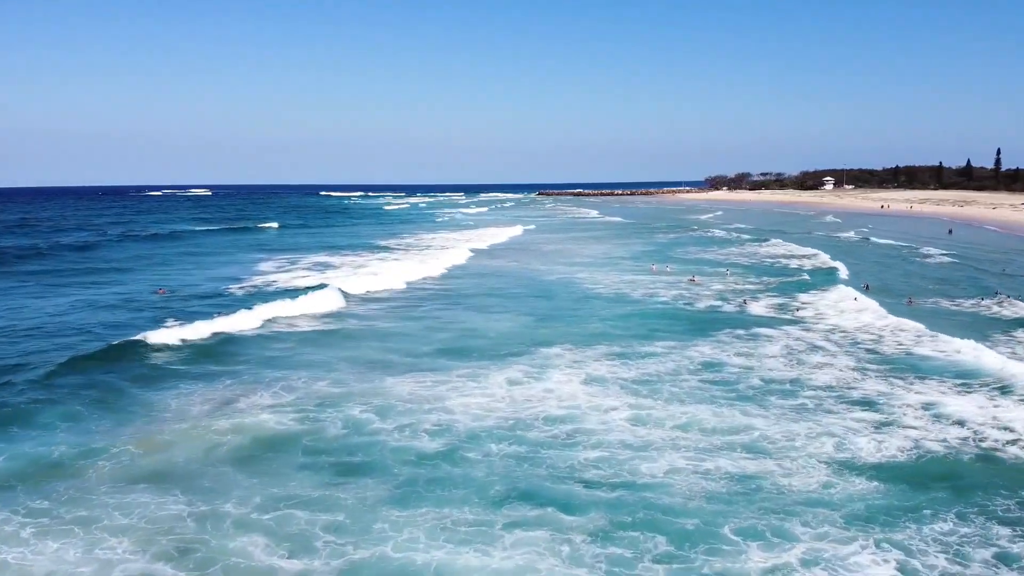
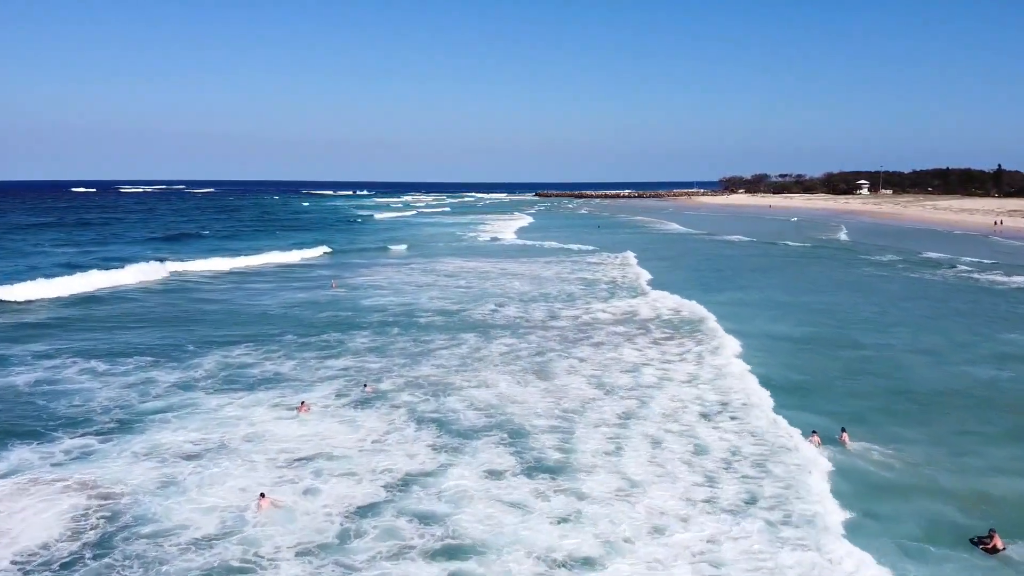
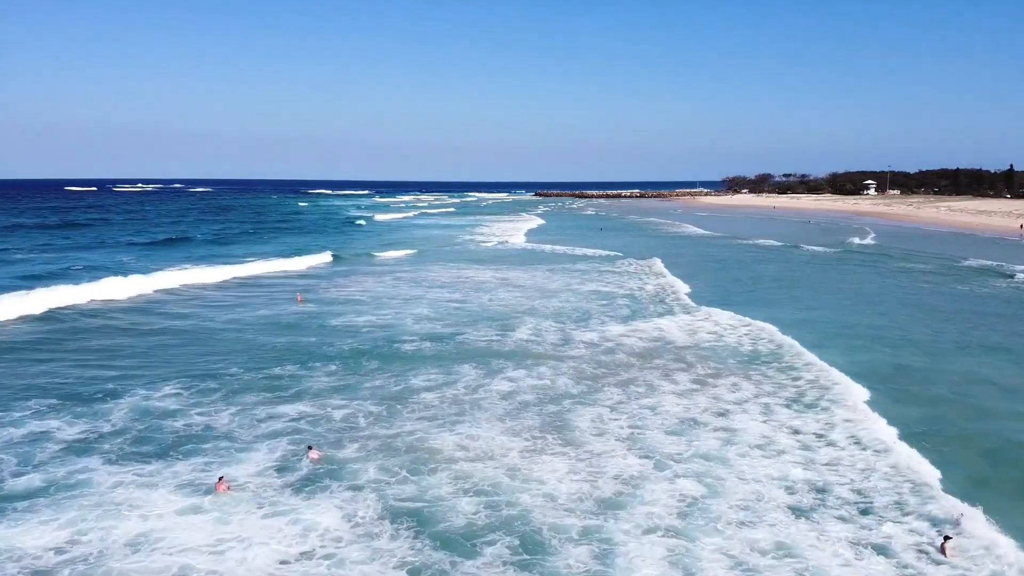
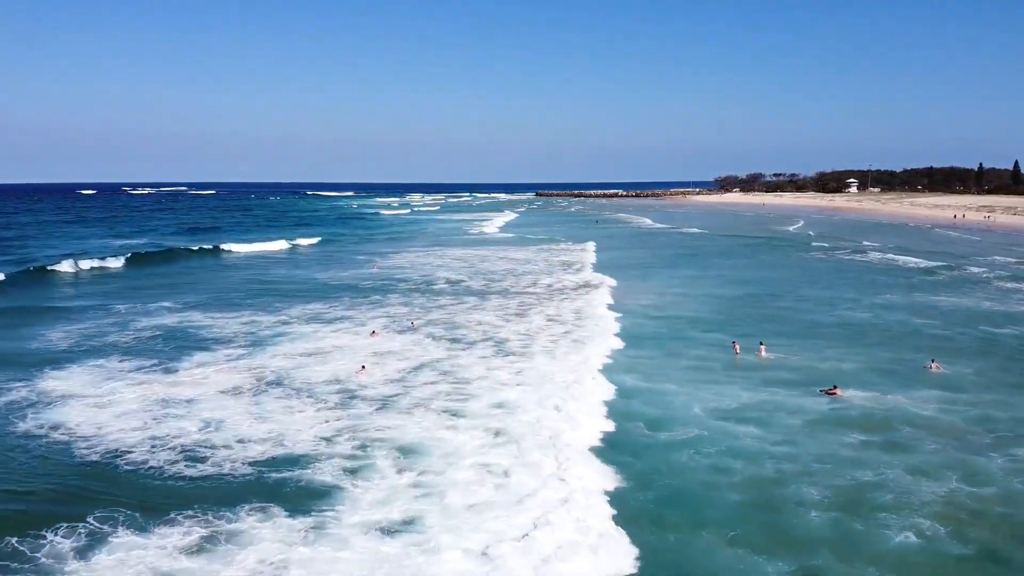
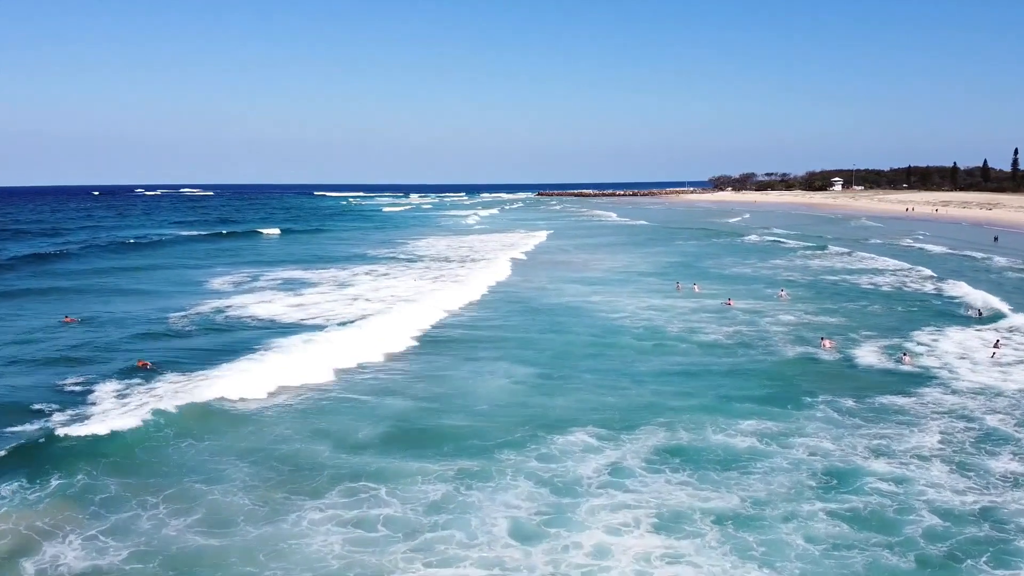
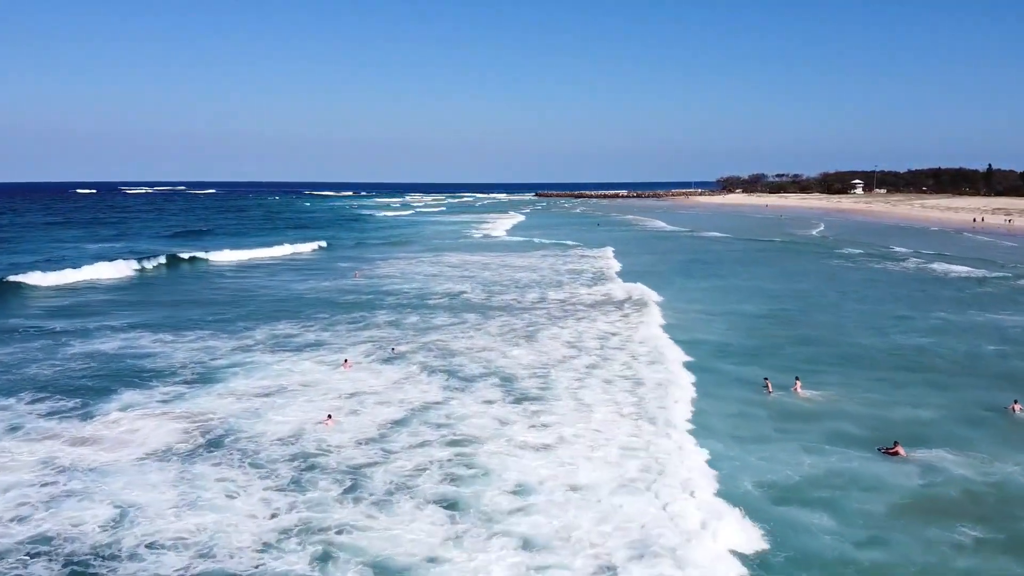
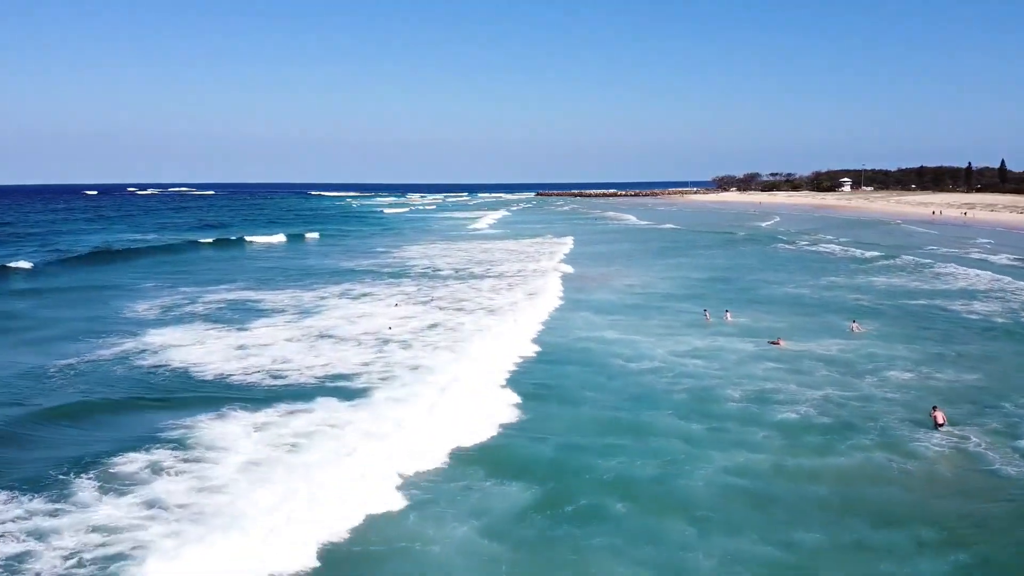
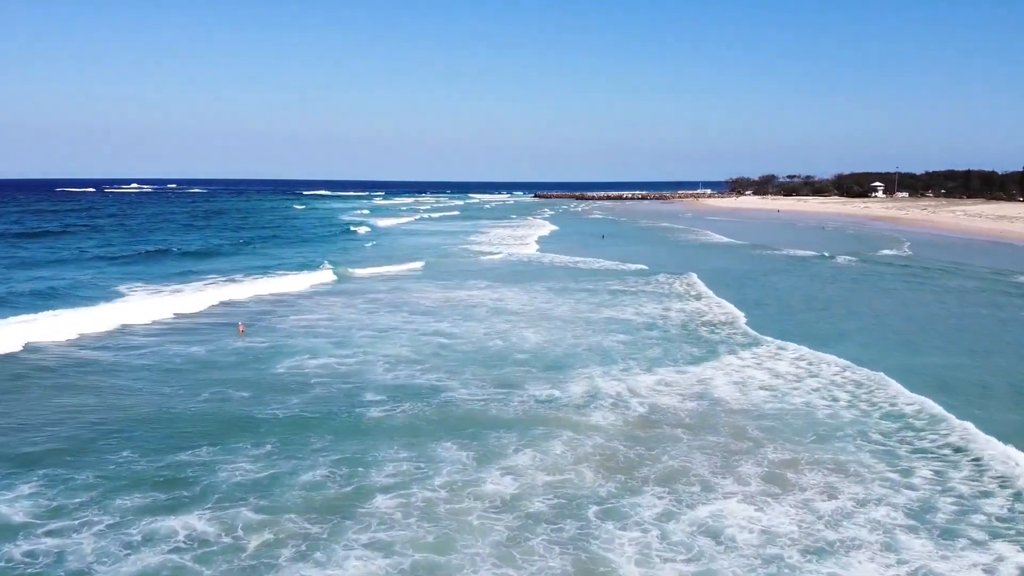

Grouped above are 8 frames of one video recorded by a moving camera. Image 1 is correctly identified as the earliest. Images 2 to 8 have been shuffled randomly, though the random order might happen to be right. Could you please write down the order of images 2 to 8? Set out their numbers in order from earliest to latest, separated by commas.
5, 7, 4, 6, 2, 3, 8
